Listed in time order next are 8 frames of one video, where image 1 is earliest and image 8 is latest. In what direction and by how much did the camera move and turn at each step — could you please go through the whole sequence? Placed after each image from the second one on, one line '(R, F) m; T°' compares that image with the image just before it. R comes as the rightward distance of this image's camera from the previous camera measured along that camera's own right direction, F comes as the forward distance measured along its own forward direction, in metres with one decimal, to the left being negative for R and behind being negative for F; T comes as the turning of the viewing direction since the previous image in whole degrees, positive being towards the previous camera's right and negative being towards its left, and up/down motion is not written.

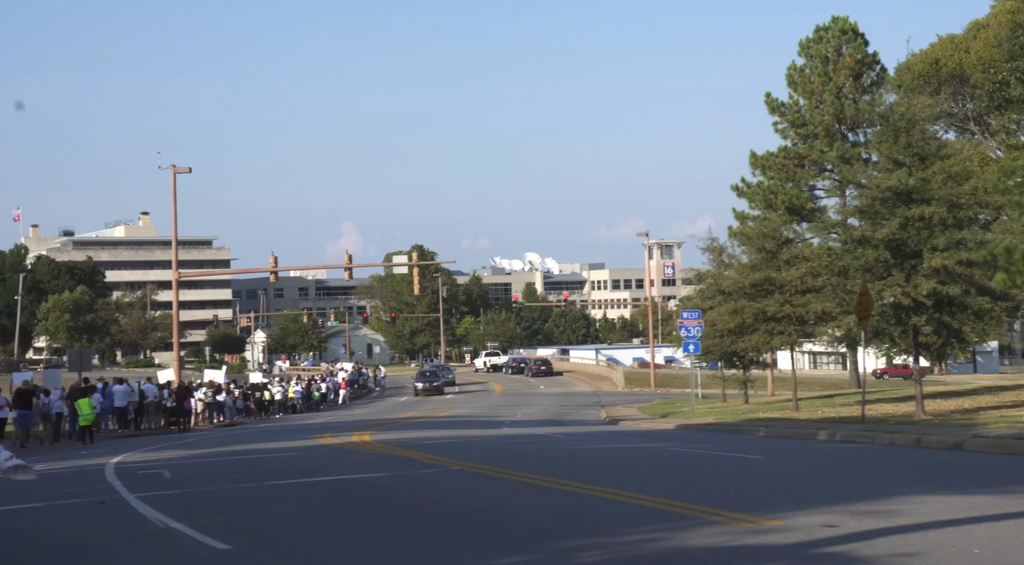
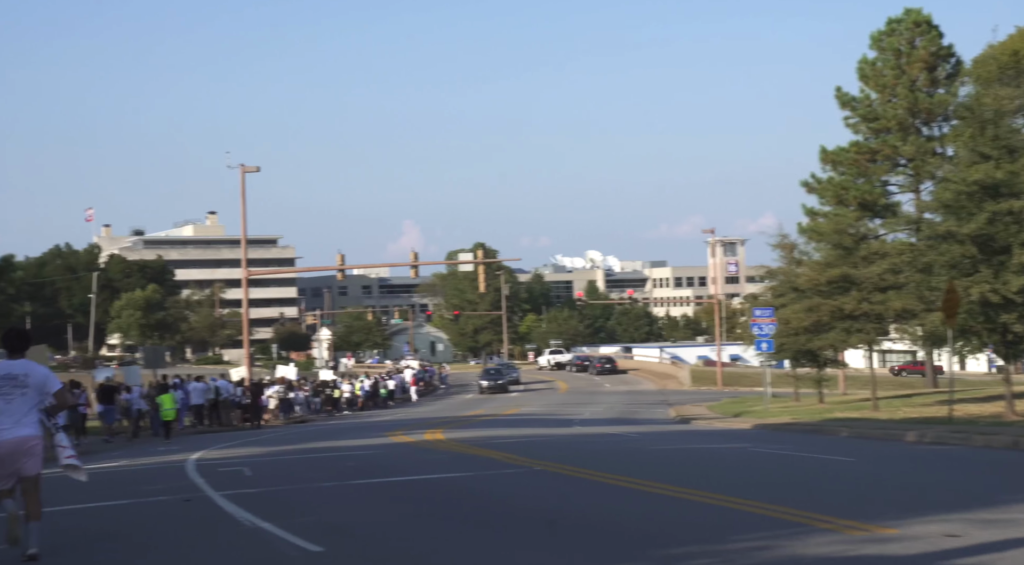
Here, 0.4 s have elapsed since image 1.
(-0.2, +0.1) m; -2°
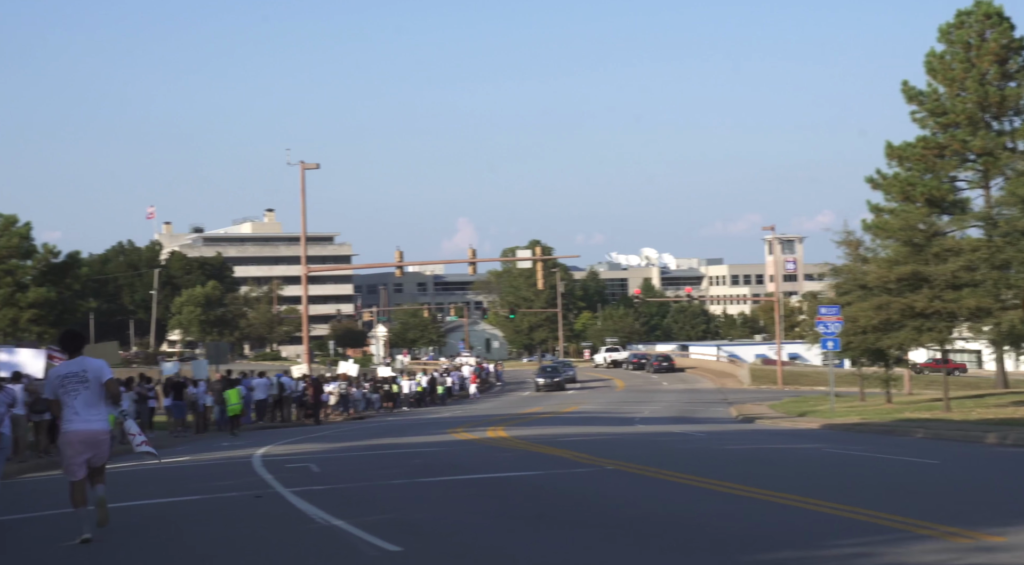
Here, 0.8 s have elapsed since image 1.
(-0.2, +0.2) m; -2°
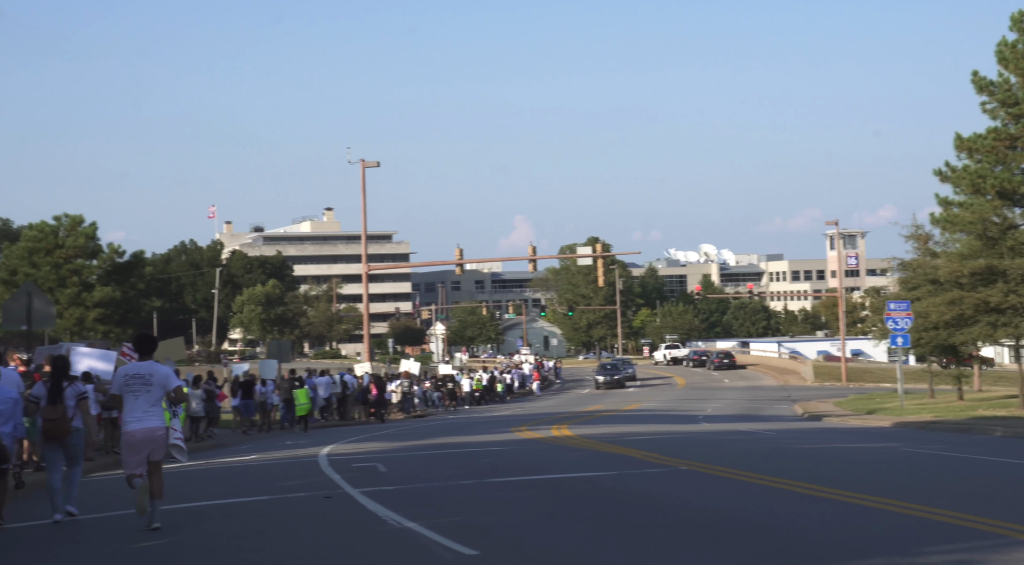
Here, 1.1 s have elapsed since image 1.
(-0.1, +0.2) m; -2°
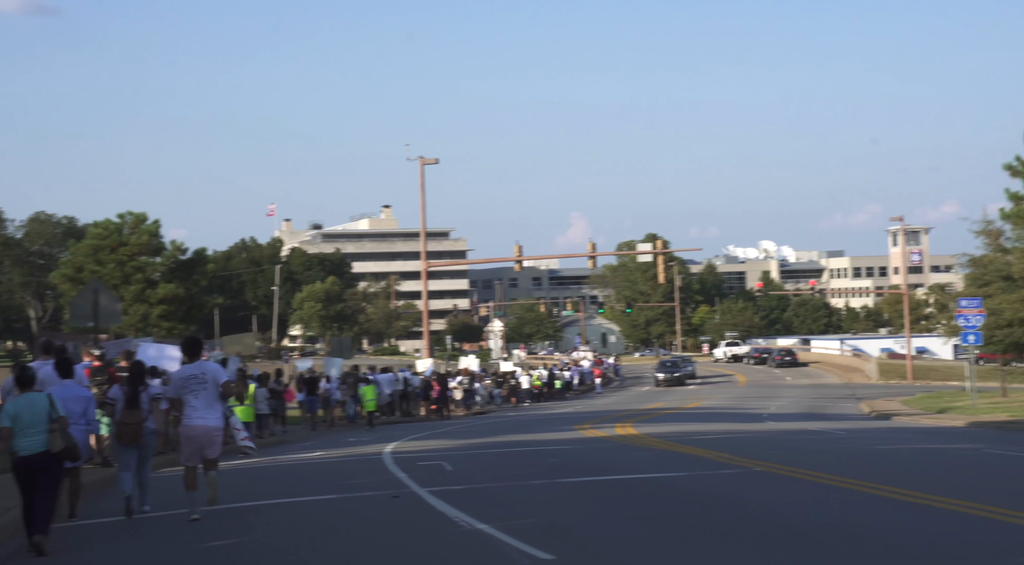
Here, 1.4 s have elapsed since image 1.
(-0.1, +0.3) m; -2°
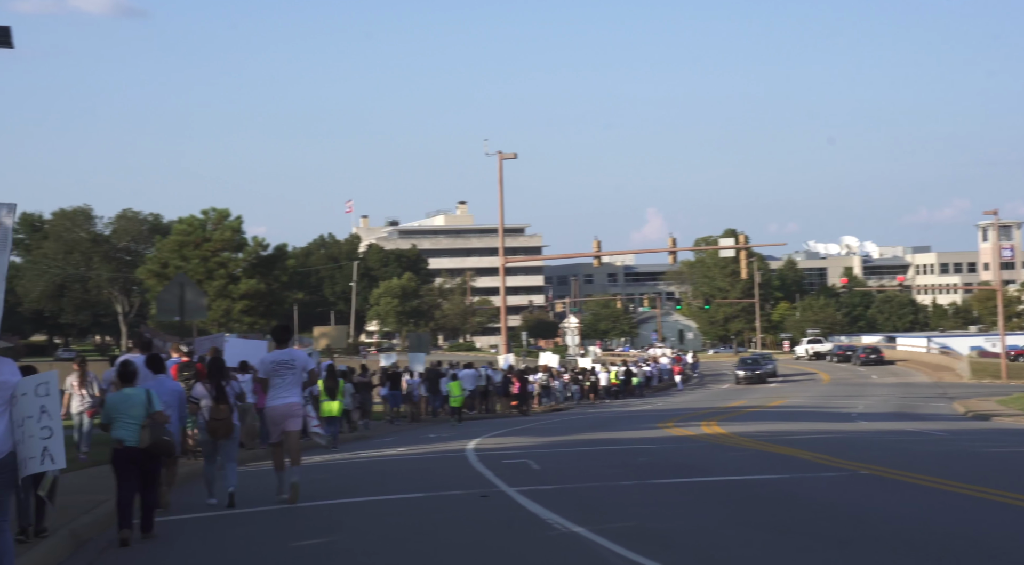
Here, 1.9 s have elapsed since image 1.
(-0.2, +0.8) m; -3°
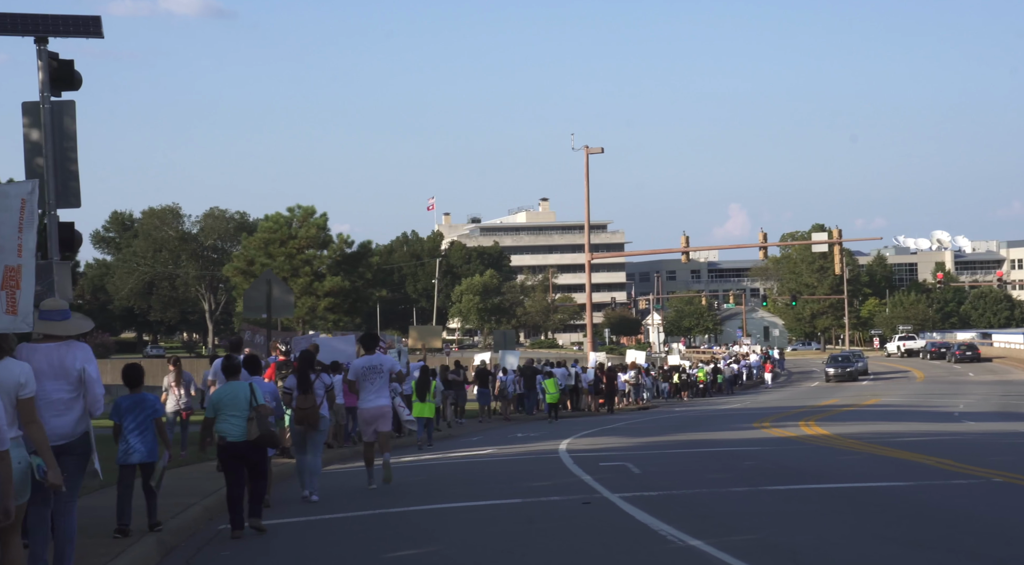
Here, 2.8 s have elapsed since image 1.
(-0.2, +0.9) m; -3°
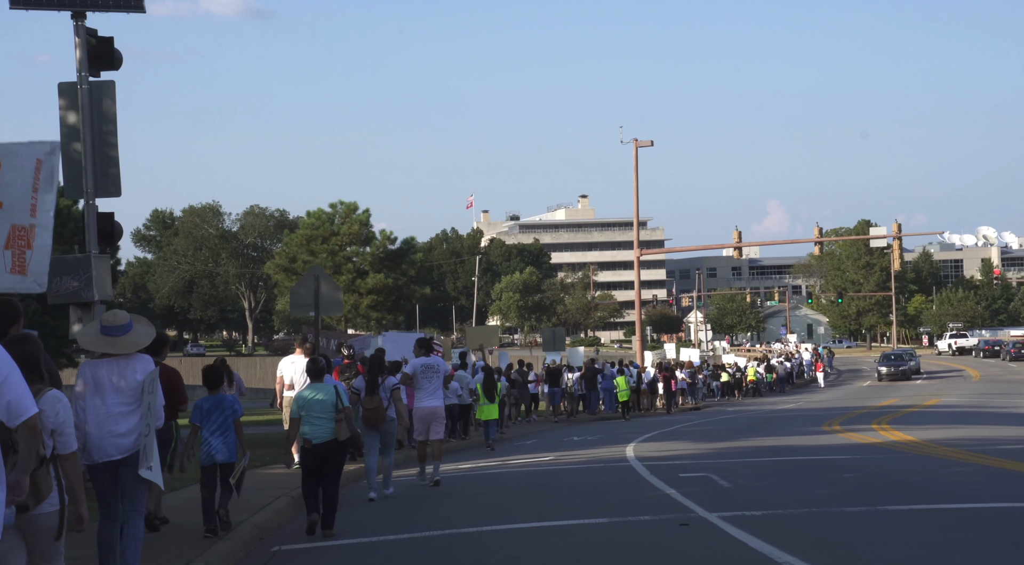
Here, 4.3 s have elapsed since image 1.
(-0.5, +1.7) m; -1°
